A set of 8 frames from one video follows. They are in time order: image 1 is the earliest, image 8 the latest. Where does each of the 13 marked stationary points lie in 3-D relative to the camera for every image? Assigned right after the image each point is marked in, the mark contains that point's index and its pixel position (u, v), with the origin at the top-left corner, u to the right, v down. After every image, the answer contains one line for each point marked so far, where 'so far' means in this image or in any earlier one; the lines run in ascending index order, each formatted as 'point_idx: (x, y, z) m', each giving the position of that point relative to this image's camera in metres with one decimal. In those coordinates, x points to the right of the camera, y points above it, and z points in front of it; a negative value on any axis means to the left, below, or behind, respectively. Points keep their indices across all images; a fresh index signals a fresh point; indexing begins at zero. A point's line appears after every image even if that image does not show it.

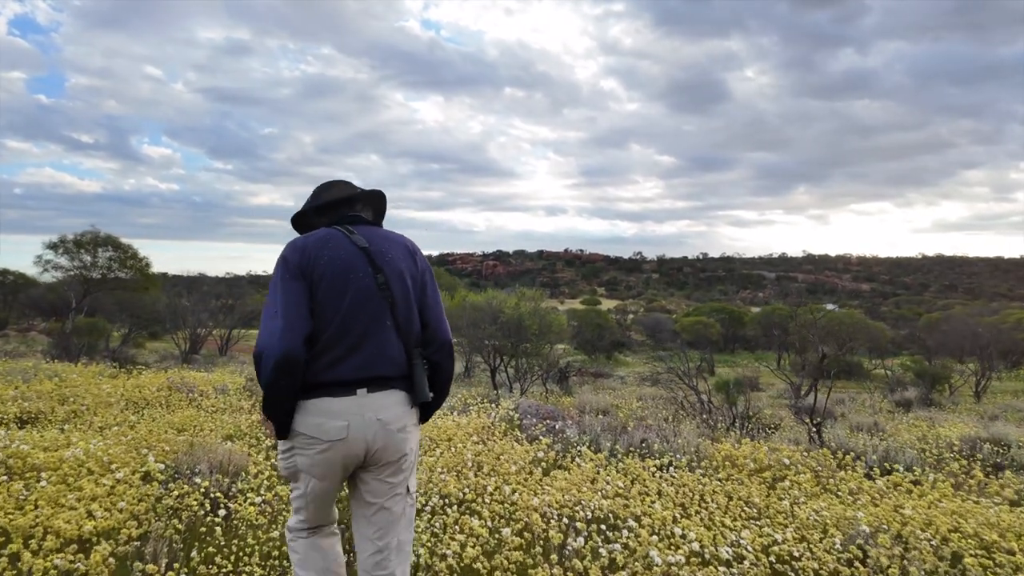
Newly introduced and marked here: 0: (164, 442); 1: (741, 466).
0: (-4.2, -1.8, +7.3) m
1: (+2.7, -2.1, +7.1) m
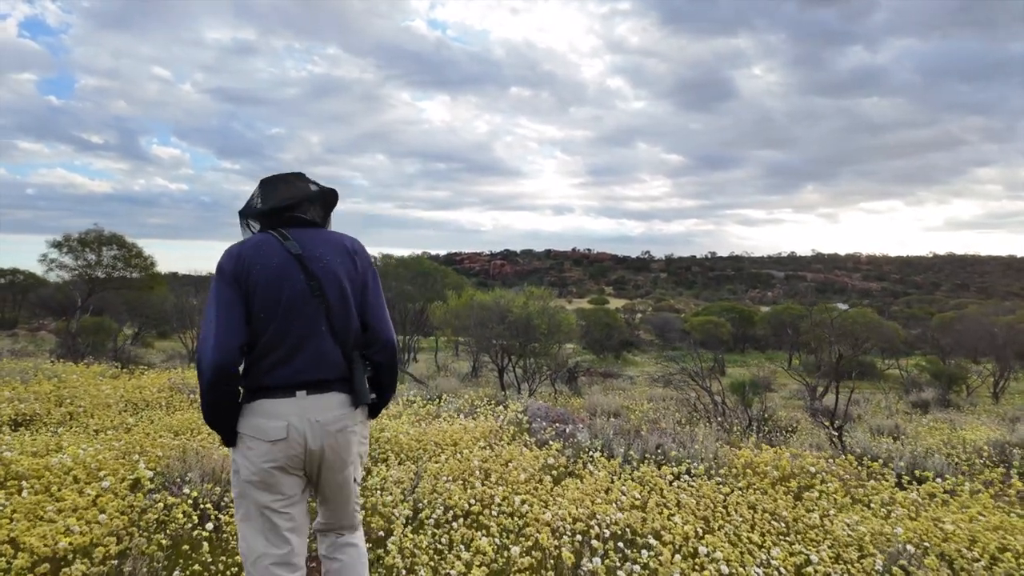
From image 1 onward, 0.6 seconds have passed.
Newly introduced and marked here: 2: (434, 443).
0: (-4.1, -1.8, +7.0) m
1: (+2.8, -2.1, +6.7) m
2: (-1.0, -2.0, +7.8) m
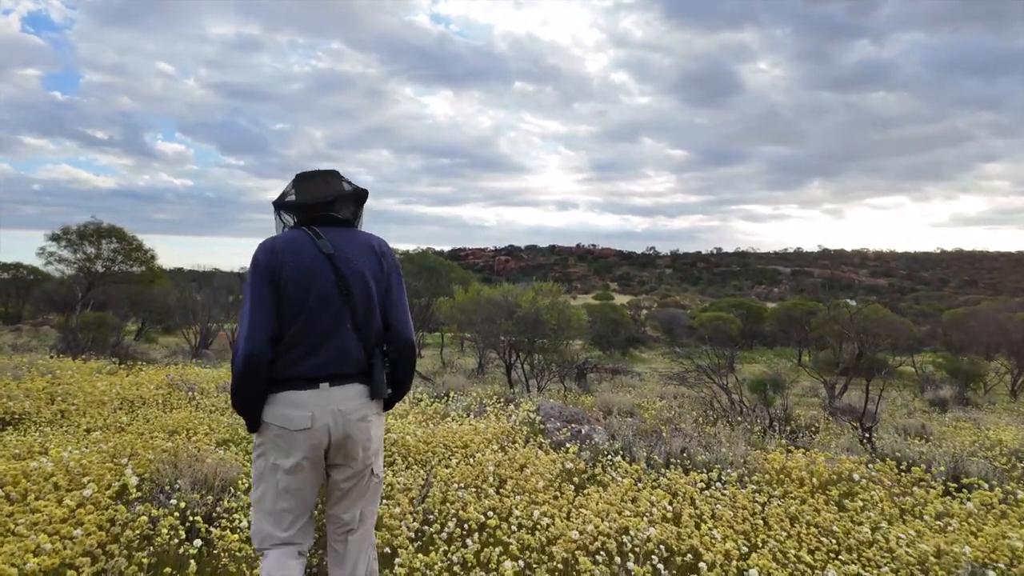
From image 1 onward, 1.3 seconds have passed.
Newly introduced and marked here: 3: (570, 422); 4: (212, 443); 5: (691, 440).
0: (-3.9, -1.7, +6.5) m
1: (+2.9, -2.0, +6.2) m
2: (-0.8, -1.9, +7.3) m
3: (+0.9, -2.0, +9.2) m
4: (-3.7, -1.9, +7.4) m
5: (+2.4, -2.0, +8.0) m
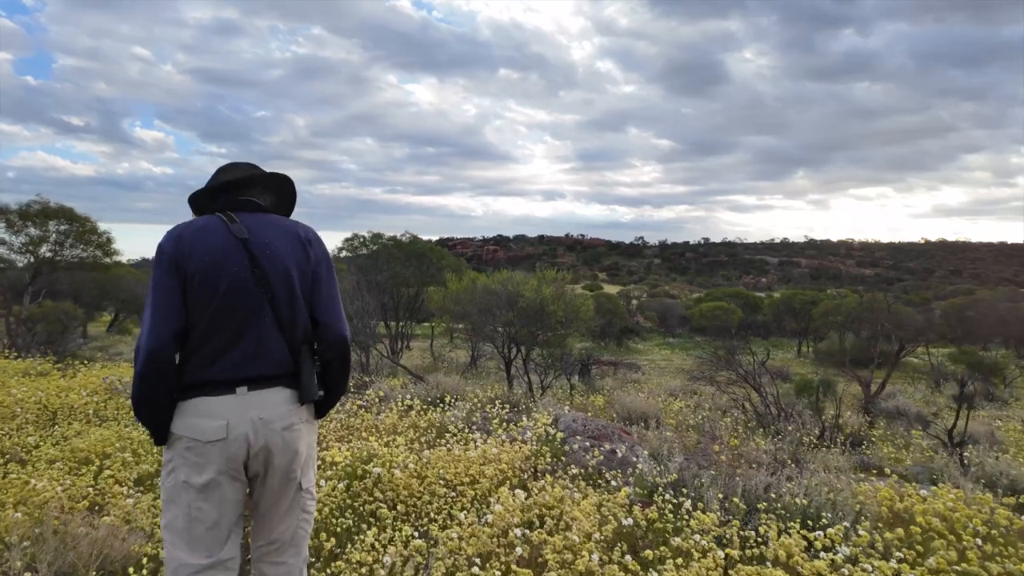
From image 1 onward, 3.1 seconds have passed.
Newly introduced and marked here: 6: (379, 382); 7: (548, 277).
0: (-3.7, -1.6, +4.6) m
1: (+3.2, -1.8, +4.5) m
2: (-0.6, -1.7, +5.4) m
3: (+1.1, -1.8, +7.4) m
4: (-3.5, -1.7, +5.5) m
5: (+2.6, -1.8, +6.3) m
6: (-3.1, -2.3, +14.7) m
7: (+1.1, +0.3, +18.2) m
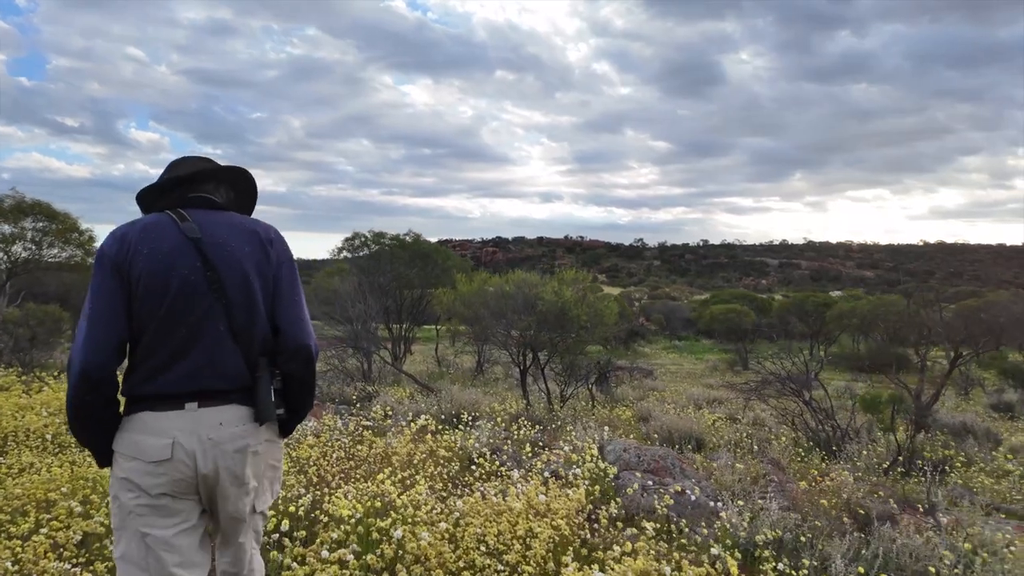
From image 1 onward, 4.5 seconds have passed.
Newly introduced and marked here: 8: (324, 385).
0: (-3.2, -1.6, +3.3) m
1: (+3.6, -1.8, +3.2) m
2: (-0.2, -1.7, +4.1) m
3: (+1.5, -1.9, +6.1) m
4: (-3.0, -1.7, +4.2) m
5: (+3.0, -1.9, +5.0) m
6: (-2.8, -2.3, +13.4) m
7: (+1.5, +0.3, +16.9) m
8: (-4.4, -2.3, +14.4) m
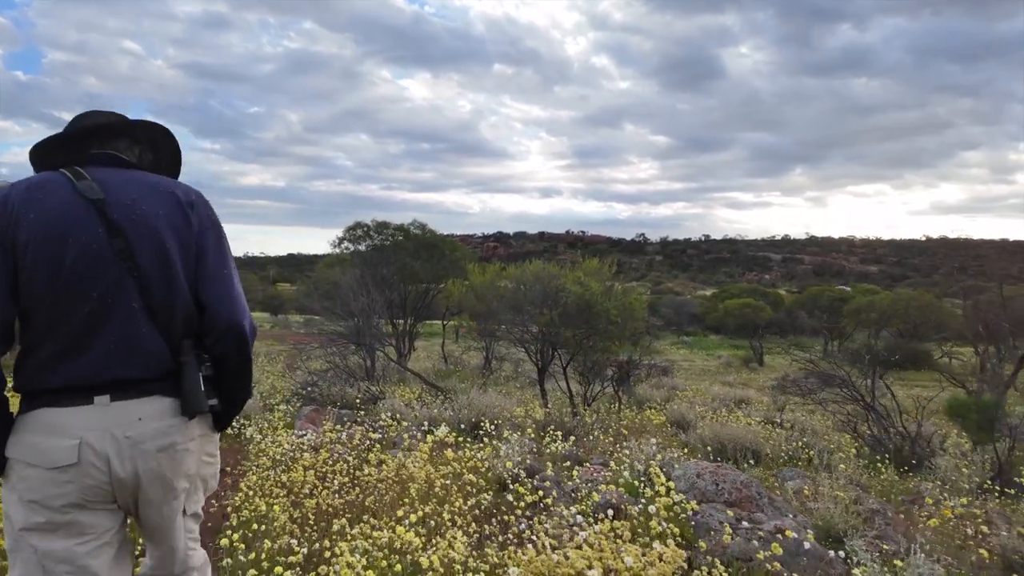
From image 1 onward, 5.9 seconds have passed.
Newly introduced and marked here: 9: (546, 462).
0: (-2.8, -1.5, +2.0) m
1: (+4.0, -1.7, +1.9) m
2: (+0.2, -1.6, +2.9) m
3: (+1.9, -1.8, +4.9) m
4: (-2.6, -1.6, +2.9) m
5: (+3.4, -1.7, +3.7) m
6: (-2.4, -2.1, +12.1) m
7: (+1.9, +0.5, +15.6) m
8: (-4.0, -2.1, +13.1) m
9: (+0.4, -1.8, +6.6) m
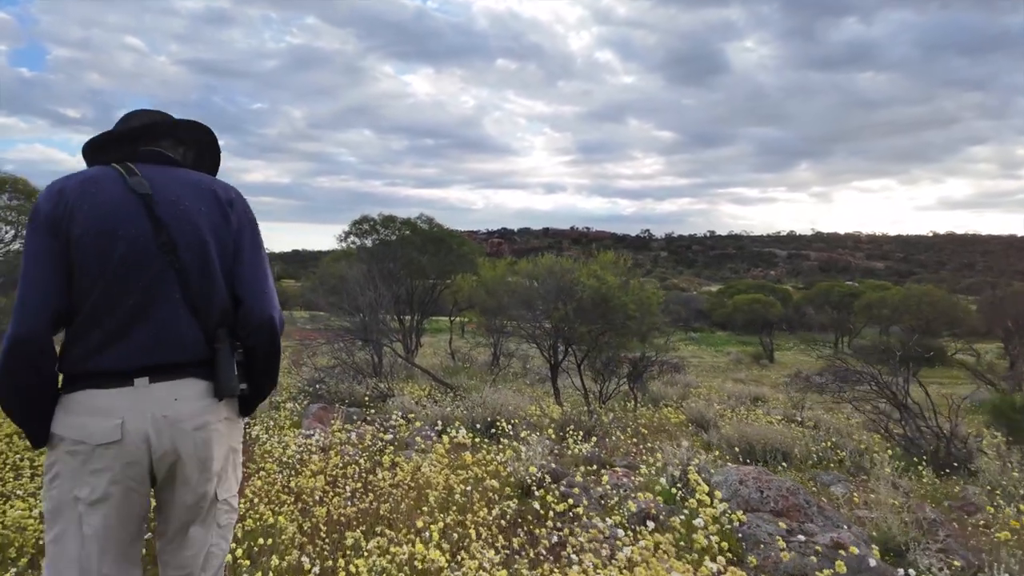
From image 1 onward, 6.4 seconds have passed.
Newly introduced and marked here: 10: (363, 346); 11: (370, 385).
0: (-2.6, -1.4, +1.6) m
1: (+4.2, -1.7, +1.5) m
2: (+0.4, -1.6, +2.5) m
3: (+2.1, -1.7, +4.4) m
4: (-2.4, -1.6, +2.5) m
5: (+3.6, -1.7, +3.3) m
6: (-2.1, -2.0, +11.7) m
7: (+2.1, +0.6, +15.2) m
8: (-3.7, -2.0, +12.7) m
9: (+0.6, -1.8, +6.2) m
10: (-4.3, -1.7, +17.3) m
11: (-2.9, -2.0, +12.4) m
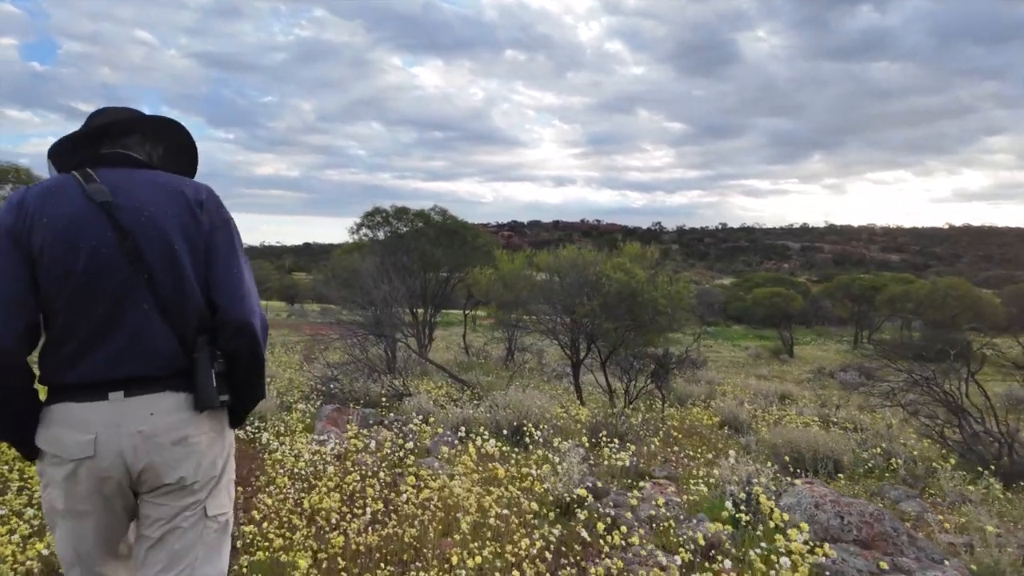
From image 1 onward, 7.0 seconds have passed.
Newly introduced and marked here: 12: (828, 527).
0: (-2.4, -1.5, +1.1) m
1: (+4.5, -1.7, +0.8) m
2: (+0.7, -1.6, +1.9) m
3: (+2.4, -1.7, +3.8) m
4: (-2.2, -1.6, +2.0) m
5: (+3.9, -1.7, +2.6) m
6: (-1.7, -1.9, +11.2) m
7: (+2.6, +0.8, +14.5) m
8: (-3.3, -1.8, +12.2) m
9: (+0.9, -1.7, +5.6) m
10: (-3.8, -1.5, +16.8) m
11: (-2.5, -1.9, +11.8) m
12: (+2.1, -1.6, +4.2) m
